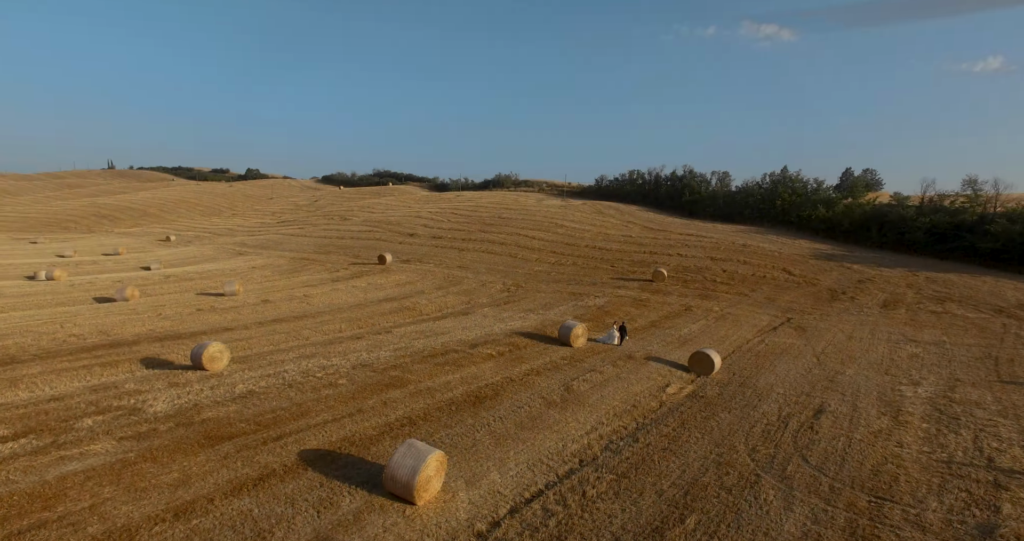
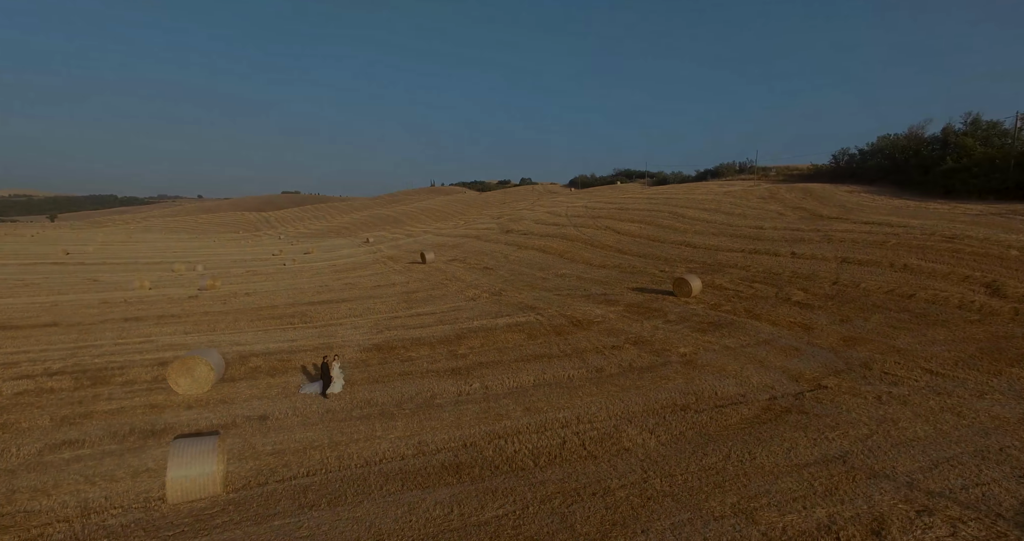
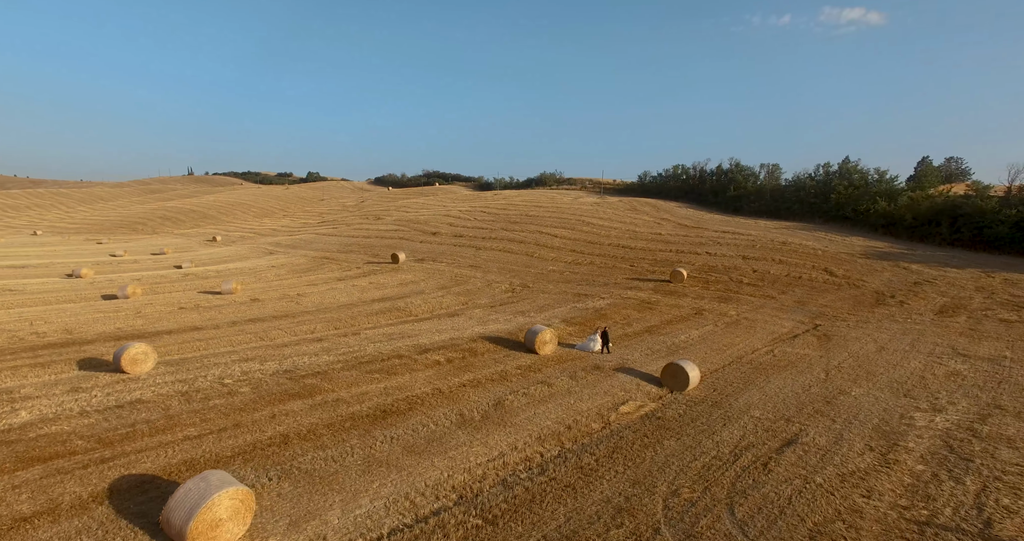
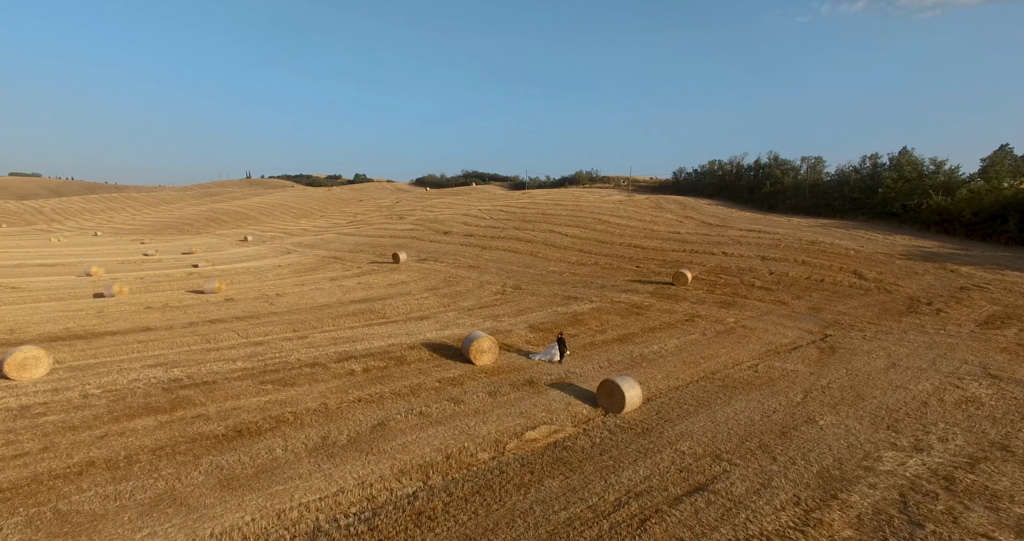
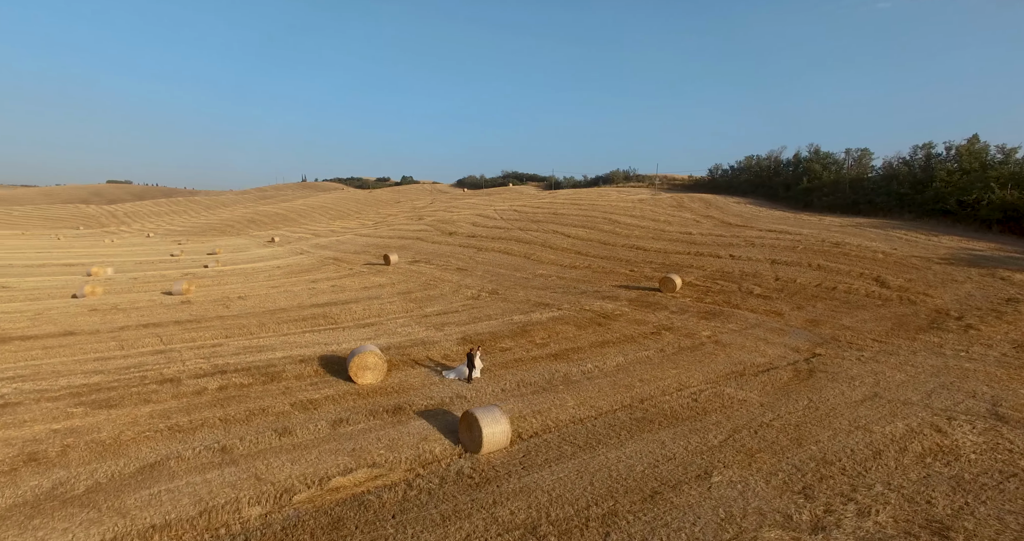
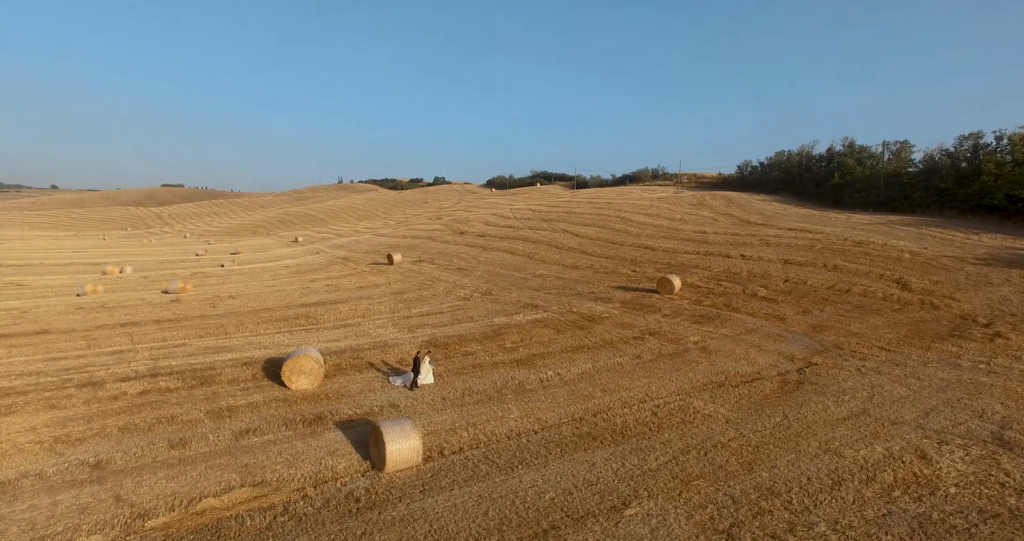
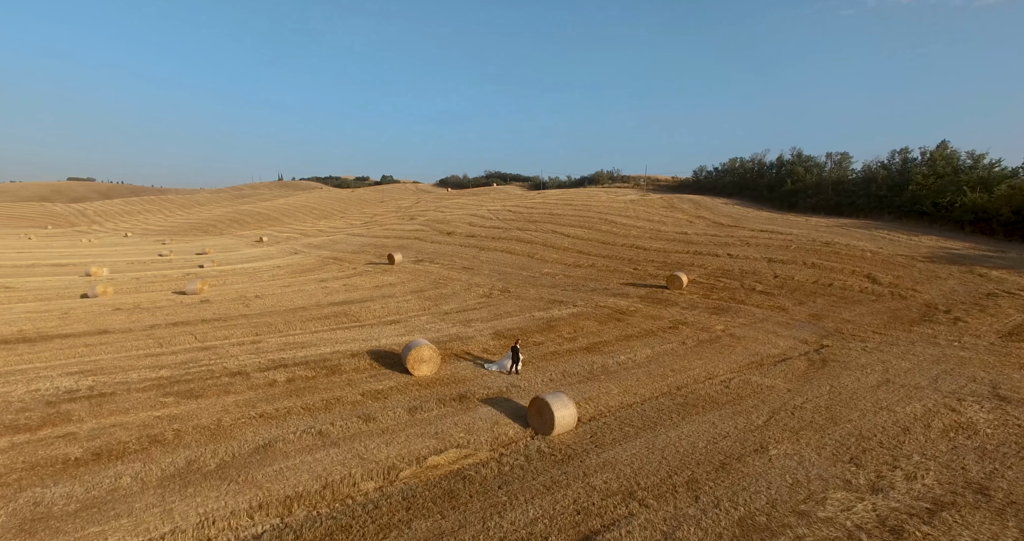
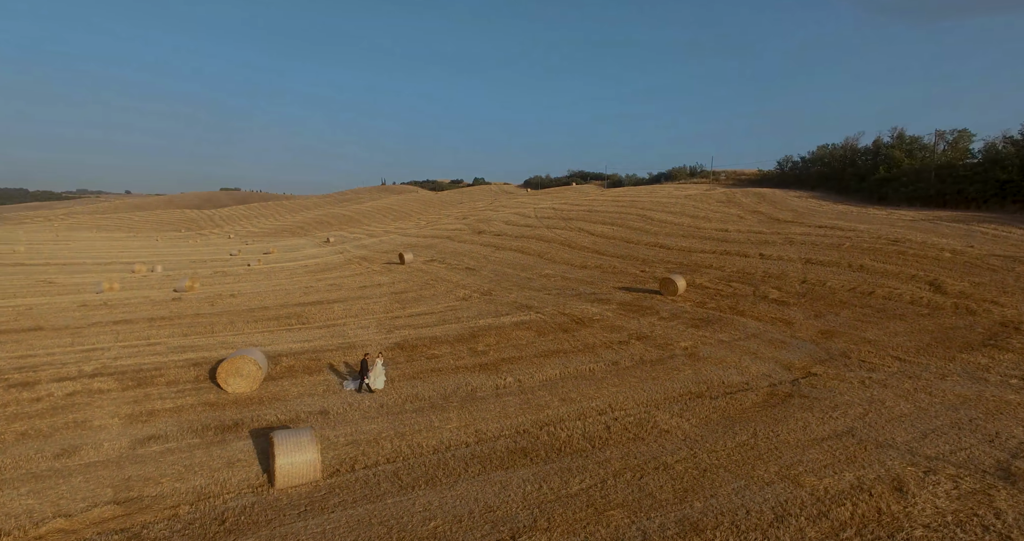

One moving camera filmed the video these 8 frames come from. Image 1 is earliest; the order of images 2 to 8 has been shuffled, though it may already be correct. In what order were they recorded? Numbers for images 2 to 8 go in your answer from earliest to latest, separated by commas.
3, 4, 7, 5, 6, 8, 2
